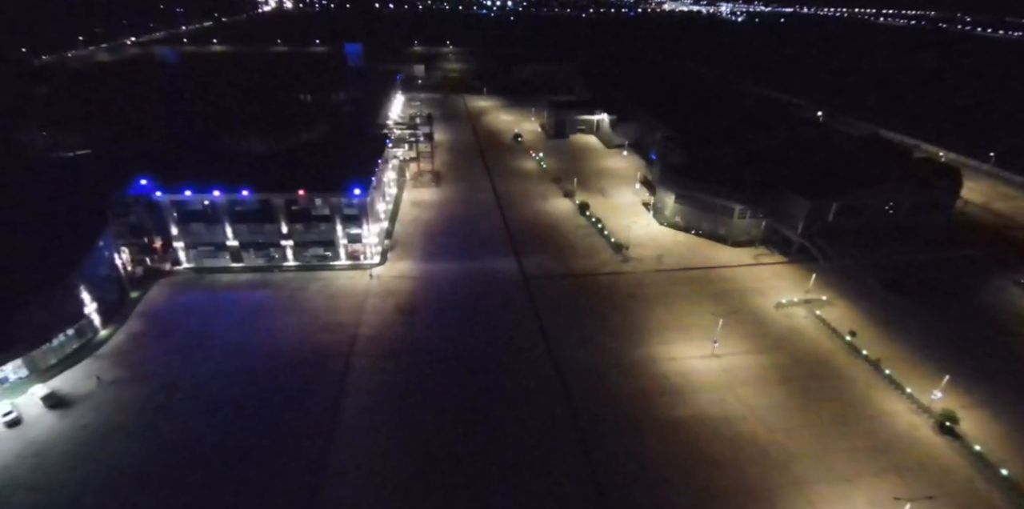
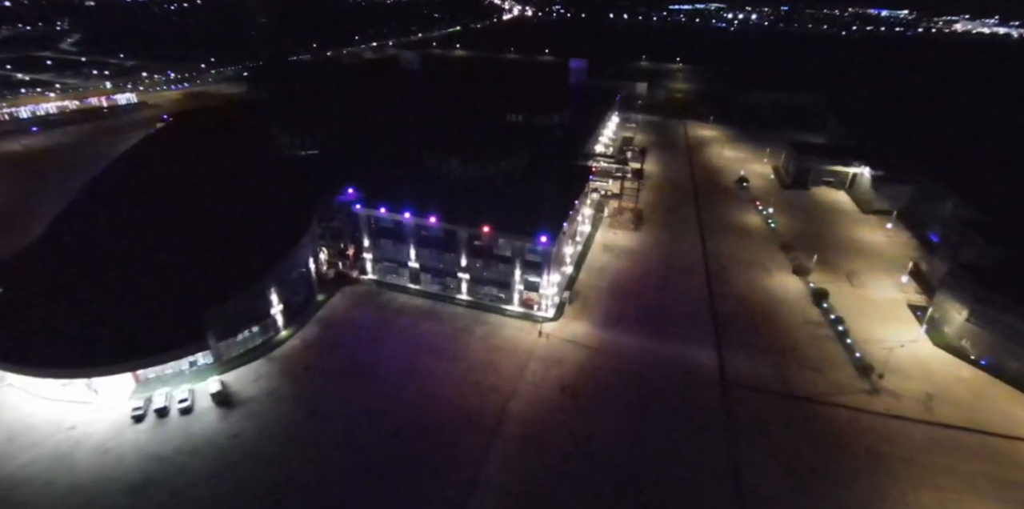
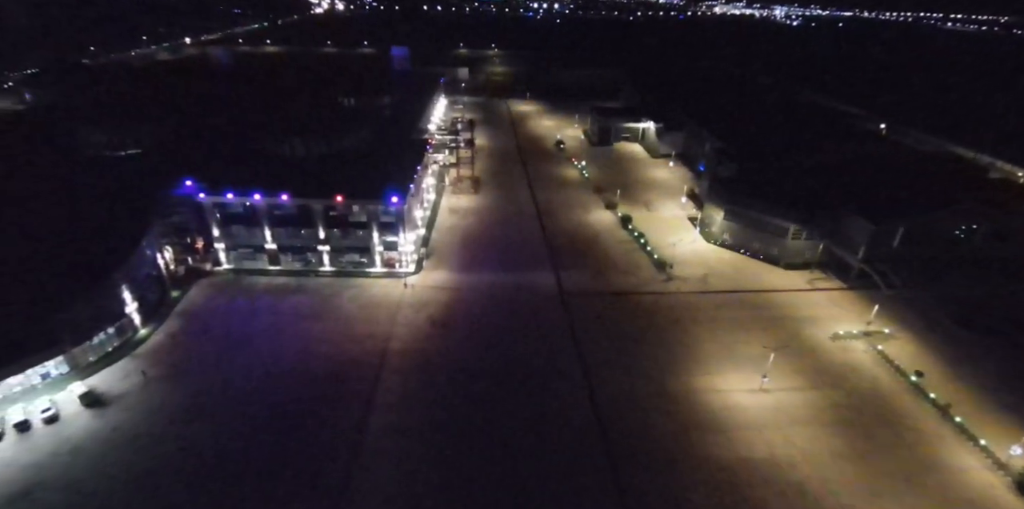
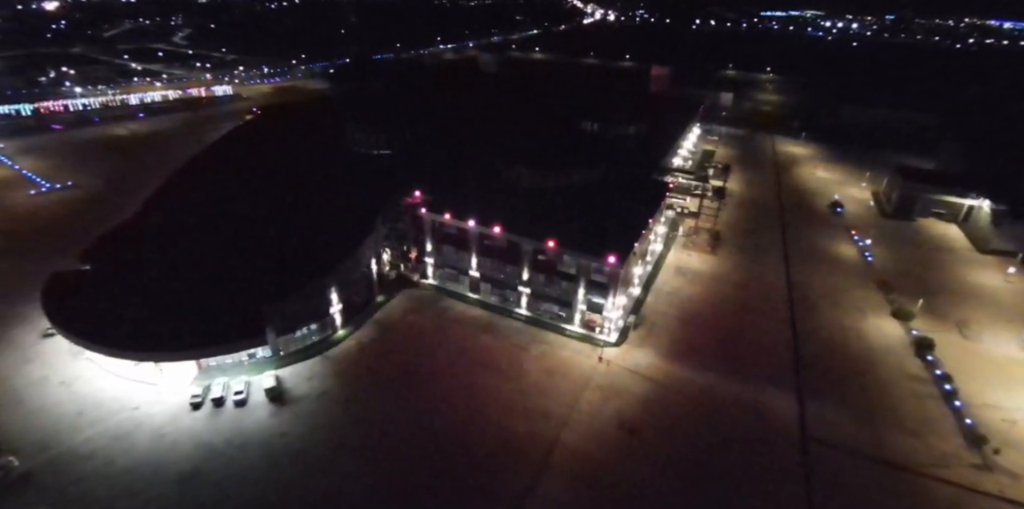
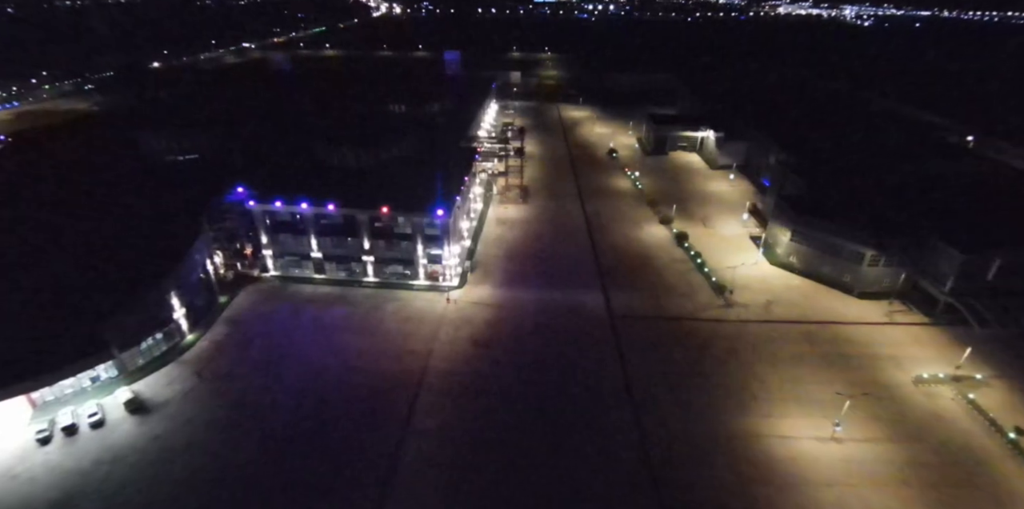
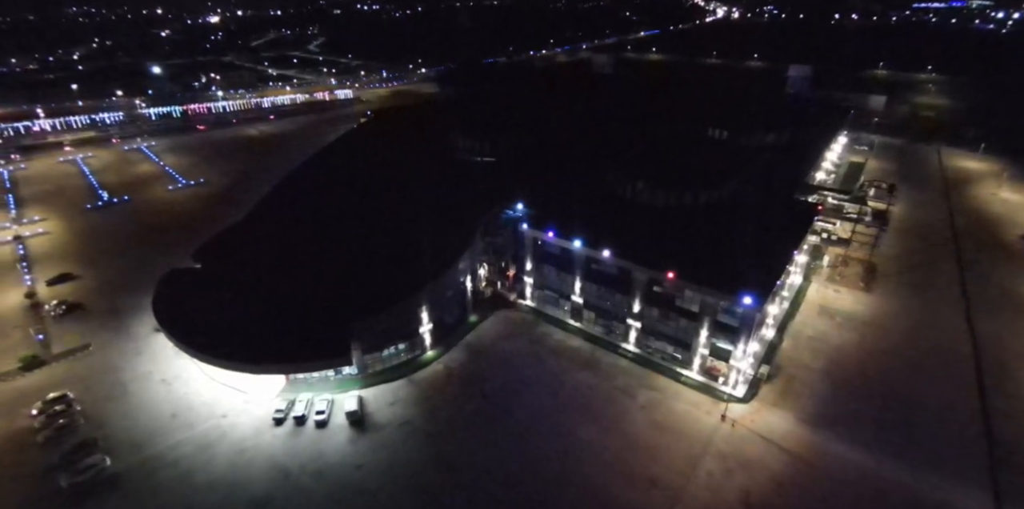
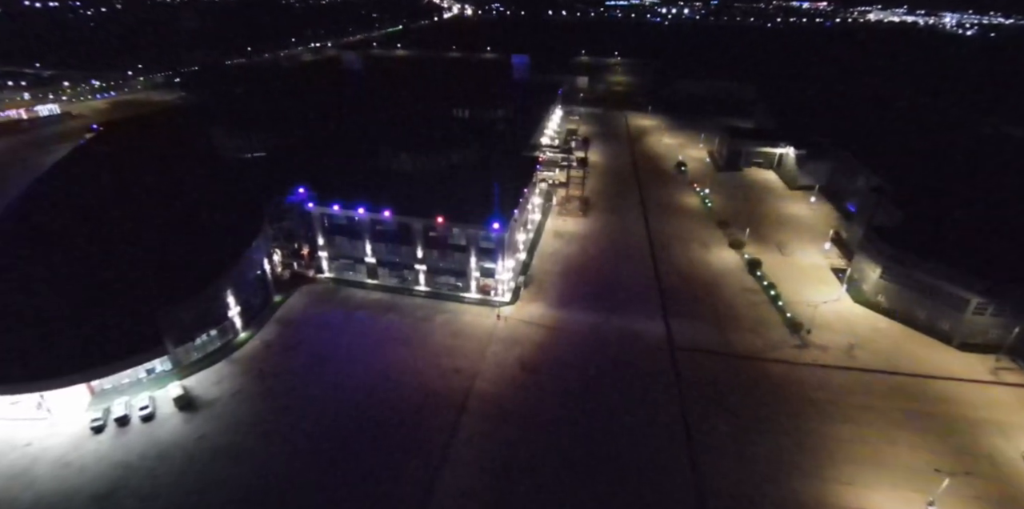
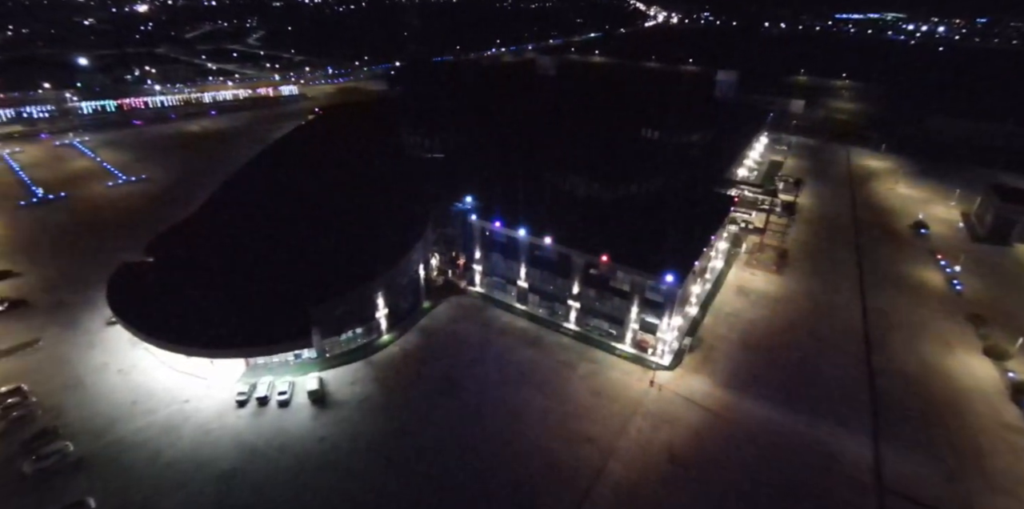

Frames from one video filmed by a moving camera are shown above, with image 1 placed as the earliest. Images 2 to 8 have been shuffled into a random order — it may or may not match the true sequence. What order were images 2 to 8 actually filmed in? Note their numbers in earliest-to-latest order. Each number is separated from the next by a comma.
3, 5, 7, 2, 4, 8, 6
